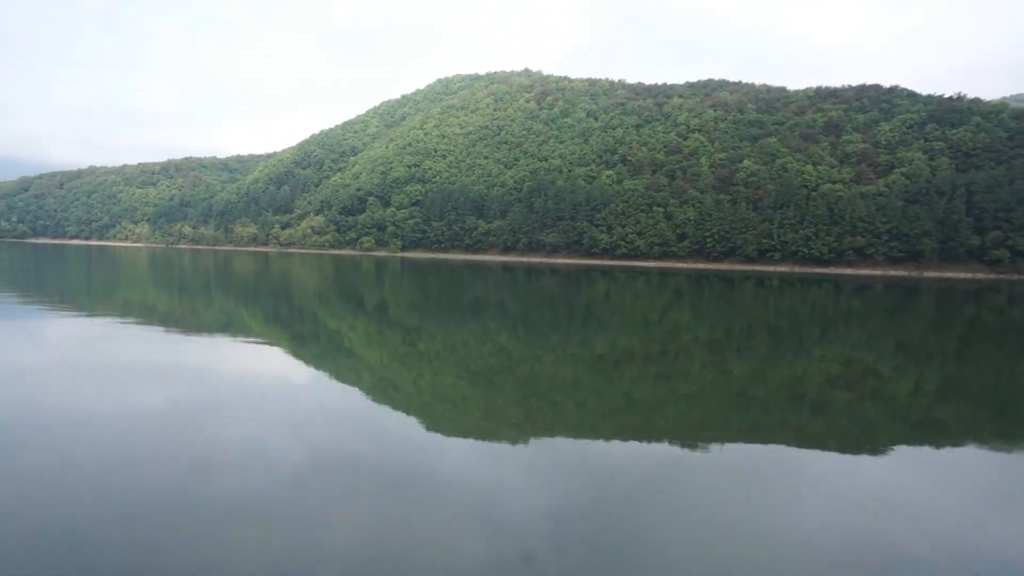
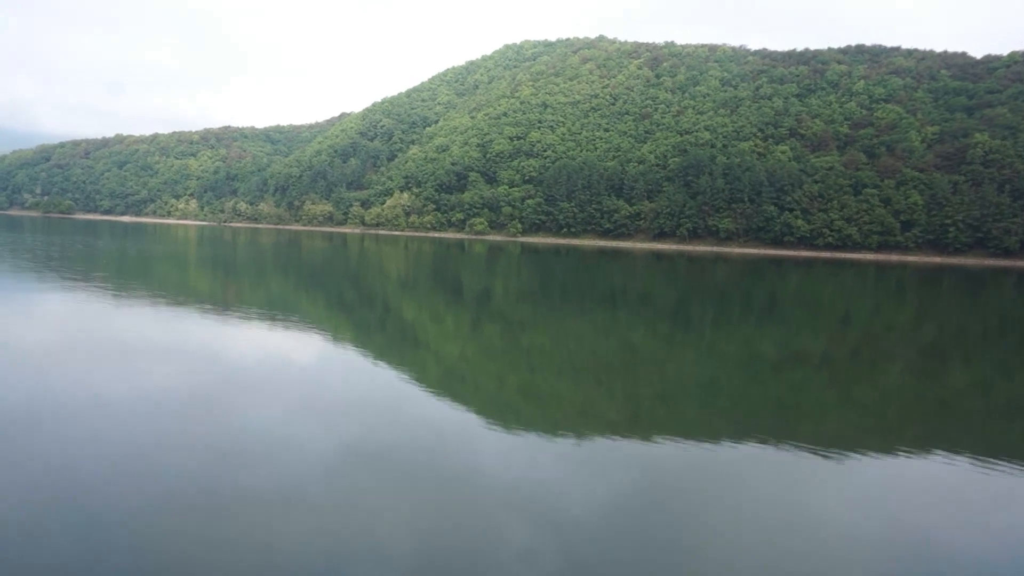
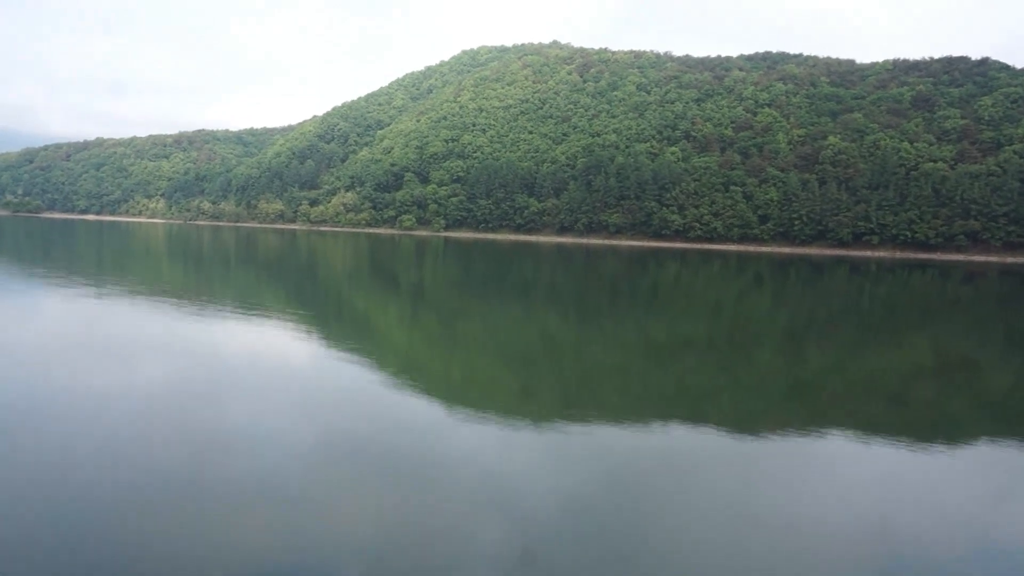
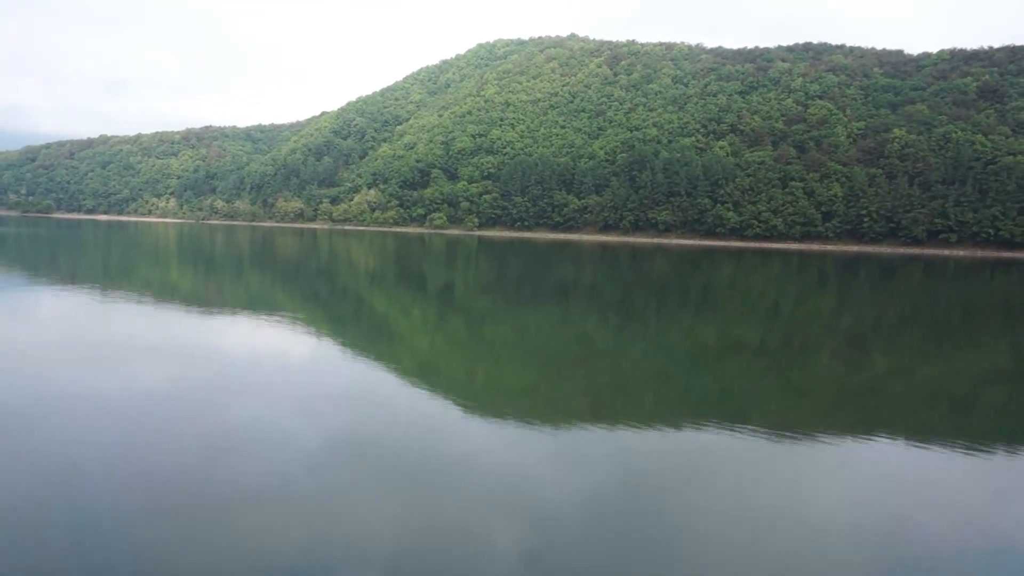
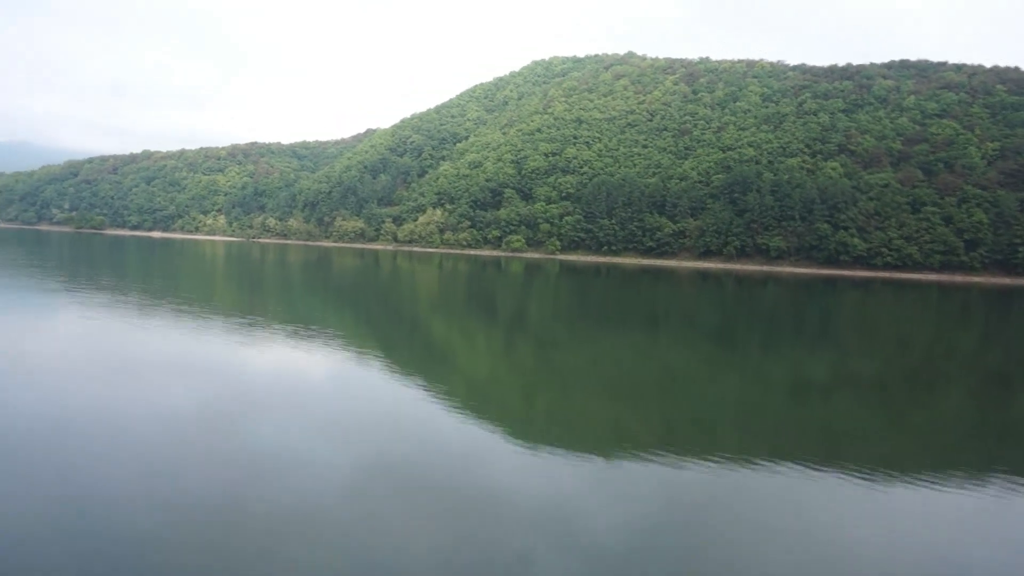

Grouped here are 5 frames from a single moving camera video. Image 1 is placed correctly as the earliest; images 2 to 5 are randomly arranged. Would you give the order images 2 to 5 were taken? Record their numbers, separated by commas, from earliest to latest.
3, 4, 2, 5
